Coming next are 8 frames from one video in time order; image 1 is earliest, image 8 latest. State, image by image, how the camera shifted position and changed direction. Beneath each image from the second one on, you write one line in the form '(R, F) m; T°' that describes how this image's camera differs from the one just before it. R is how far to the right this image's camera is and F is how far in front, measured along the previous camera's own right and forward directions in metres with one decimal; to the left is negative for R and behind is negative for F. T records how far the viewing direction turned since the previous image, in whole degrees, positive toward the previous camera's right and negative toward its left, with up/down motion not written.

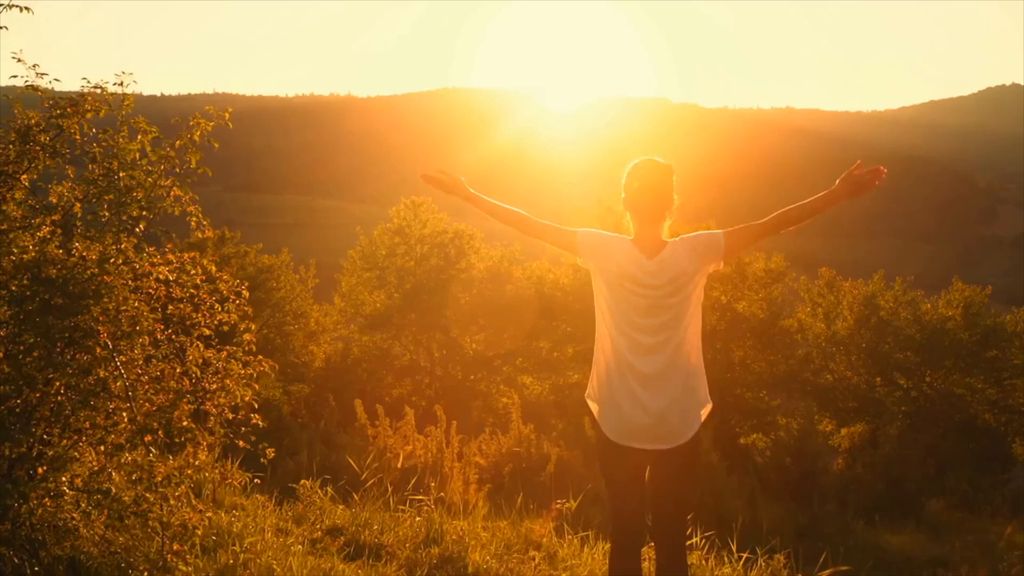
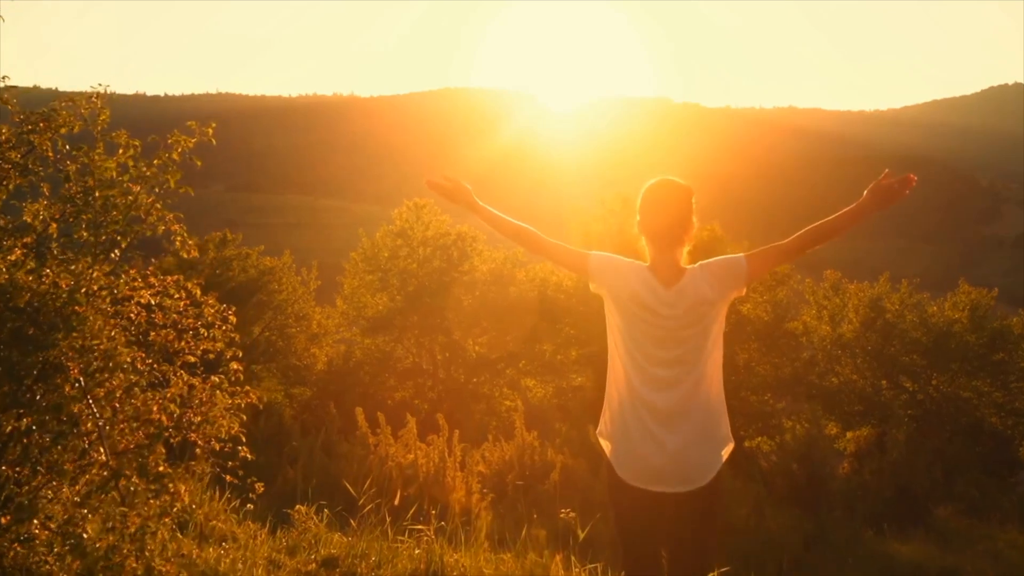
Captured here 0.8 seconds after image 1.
(0.0, +0.2) m; 0°
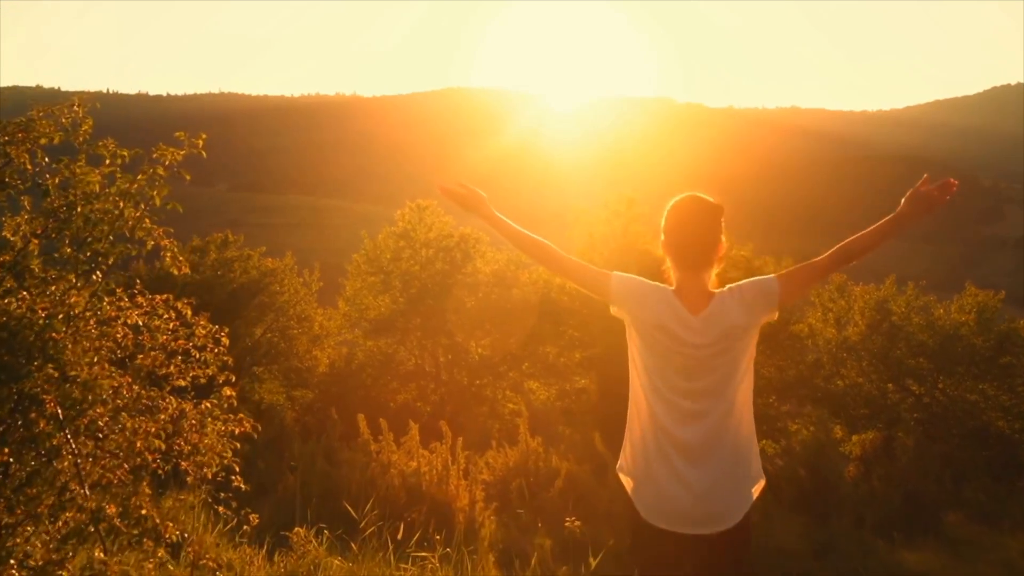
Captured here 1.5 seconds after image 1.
(0.0, +0.2) m; 0°
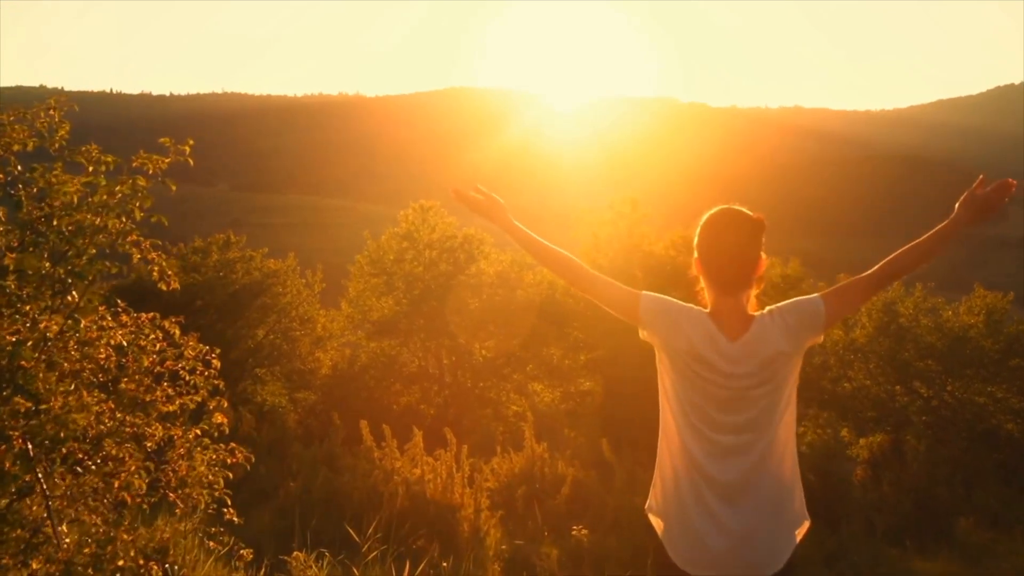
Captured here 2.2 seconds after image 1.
(0.0, +0.3) m; 0°
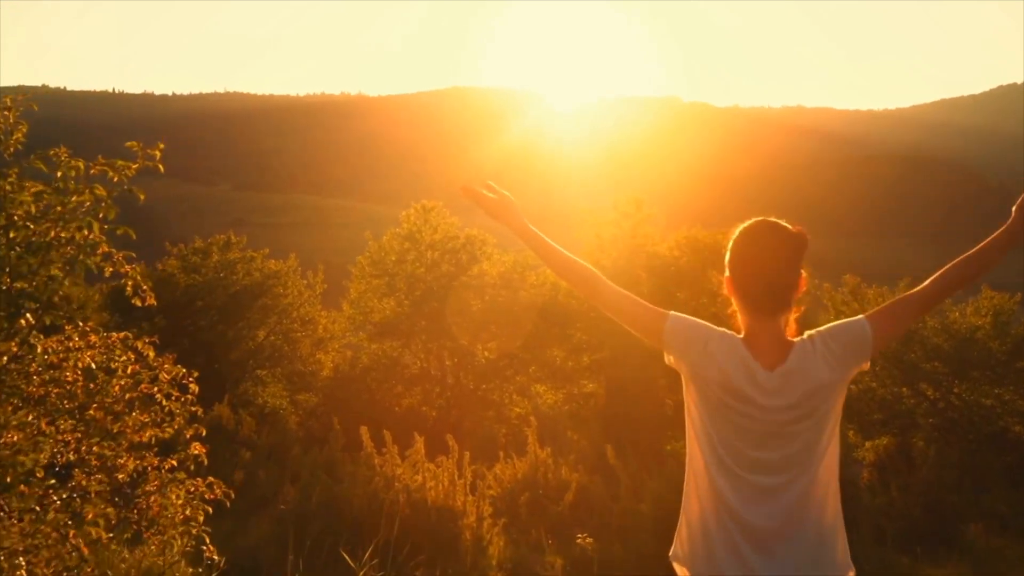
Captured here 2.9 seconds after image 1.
(0.0, +0.3) m; 0°
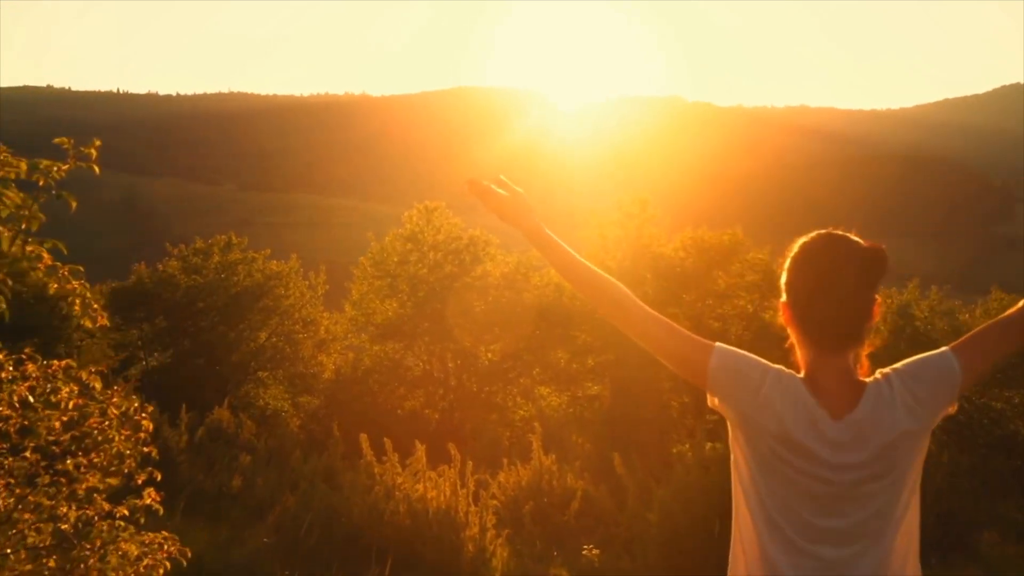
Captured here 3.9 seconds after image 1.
(0.0, +0.4) m; 0°
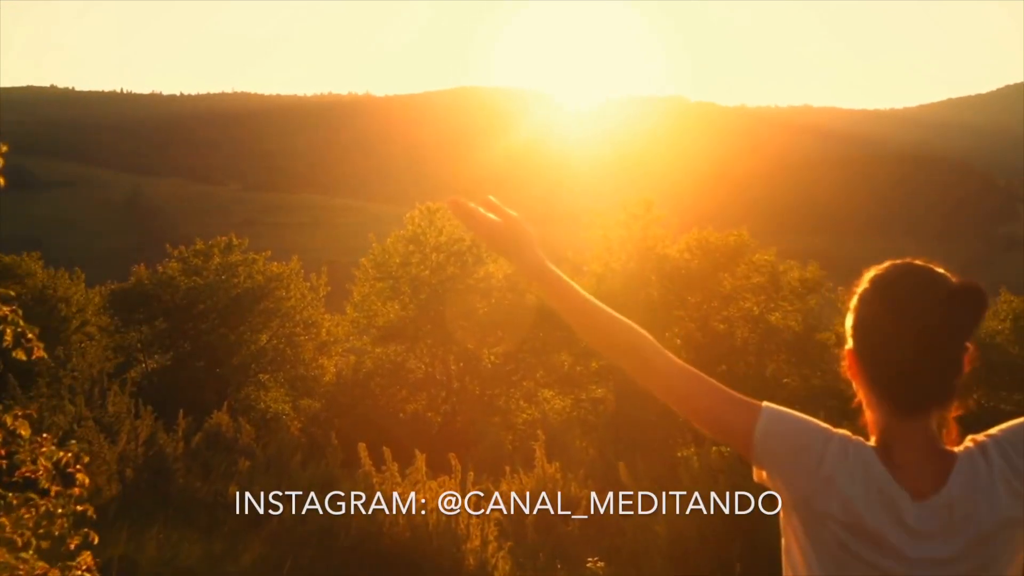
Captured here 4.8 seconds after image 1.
(0.0, +0.4) m; 0°
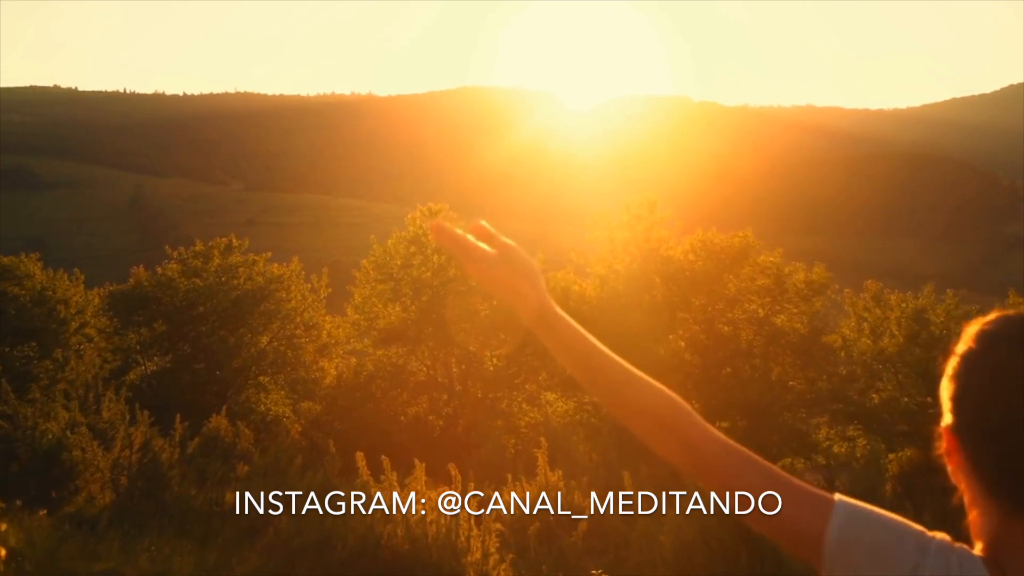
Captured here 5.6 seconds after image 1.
(0.0, +0.3) m; 0°
